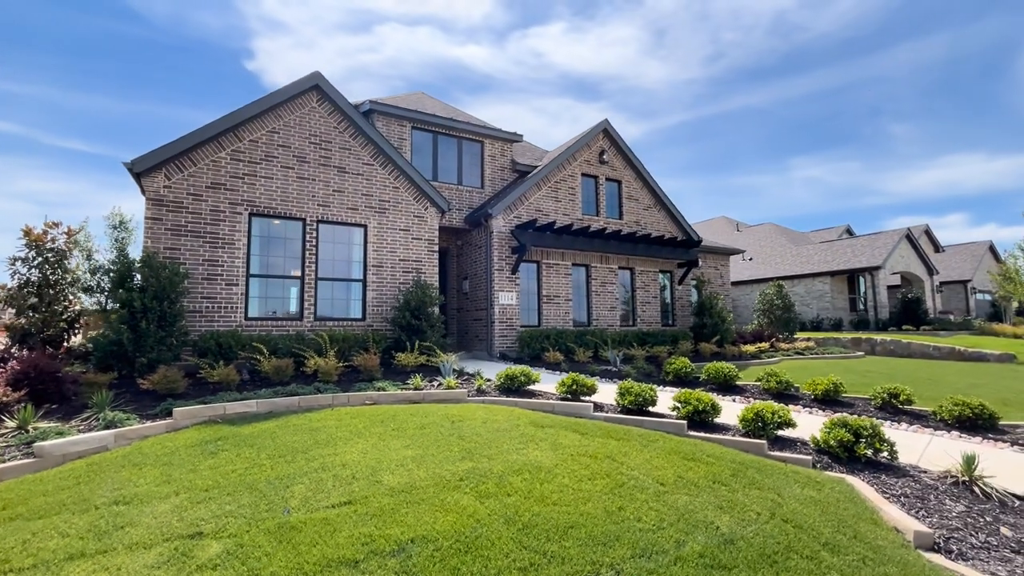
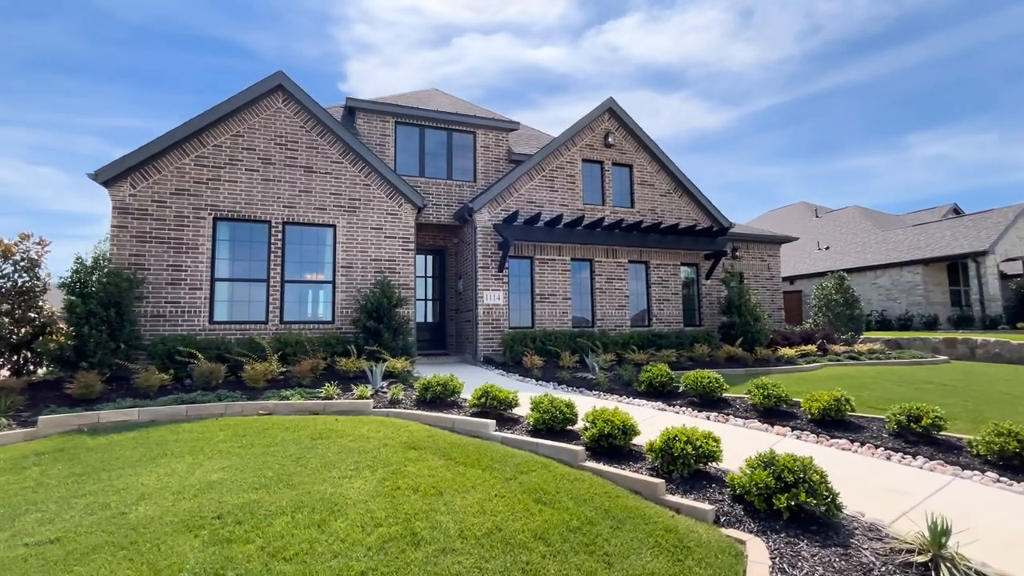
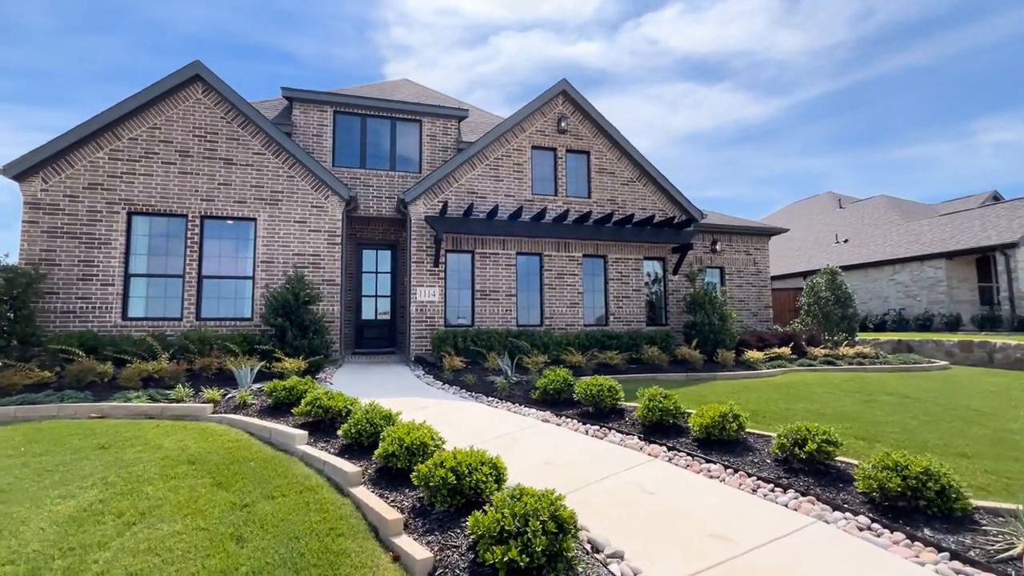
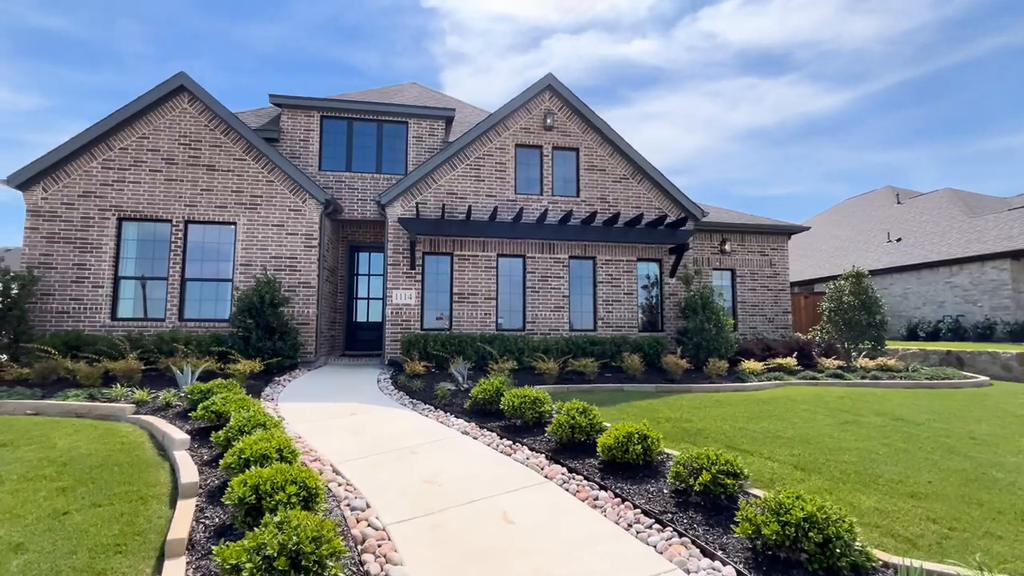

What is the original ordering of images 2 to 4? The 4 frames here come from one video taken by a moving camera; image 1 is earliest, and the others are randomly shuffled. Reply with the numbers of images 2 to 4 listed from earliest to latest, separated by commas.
2, 3, 4
